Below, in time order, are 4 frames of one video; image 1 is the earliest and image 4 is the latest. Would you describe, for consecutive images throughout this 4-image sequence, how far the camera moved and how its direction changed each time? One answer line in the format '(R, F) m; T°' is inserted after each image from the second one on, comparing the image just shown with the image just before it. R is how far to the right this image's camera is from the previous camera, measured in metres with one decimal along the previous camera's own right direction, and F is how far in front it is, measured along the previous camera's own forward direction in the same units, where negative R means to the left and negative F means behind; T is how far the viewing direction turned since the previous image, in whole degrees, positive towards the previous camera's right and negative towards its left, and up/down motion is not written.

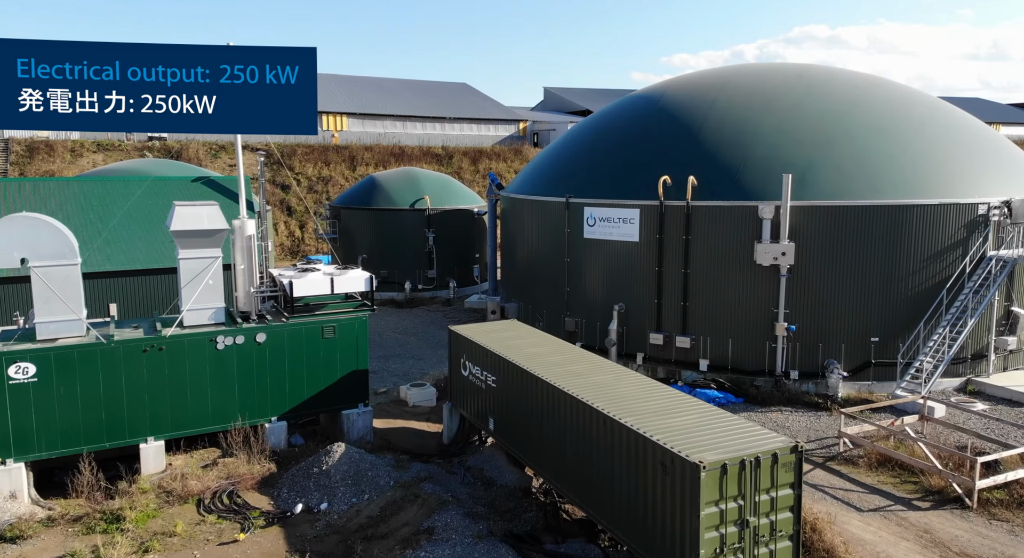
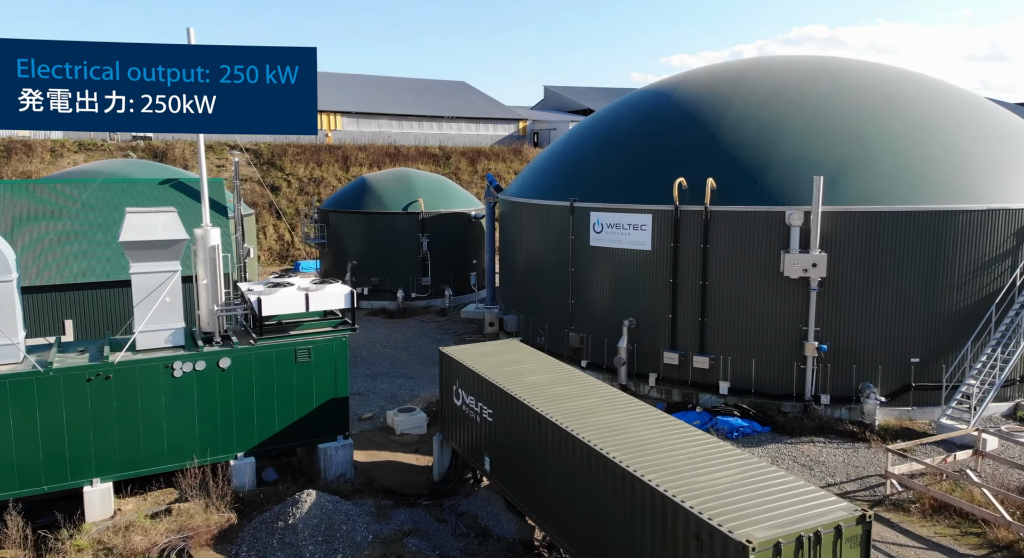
(0.0, +1.8) m; 0°
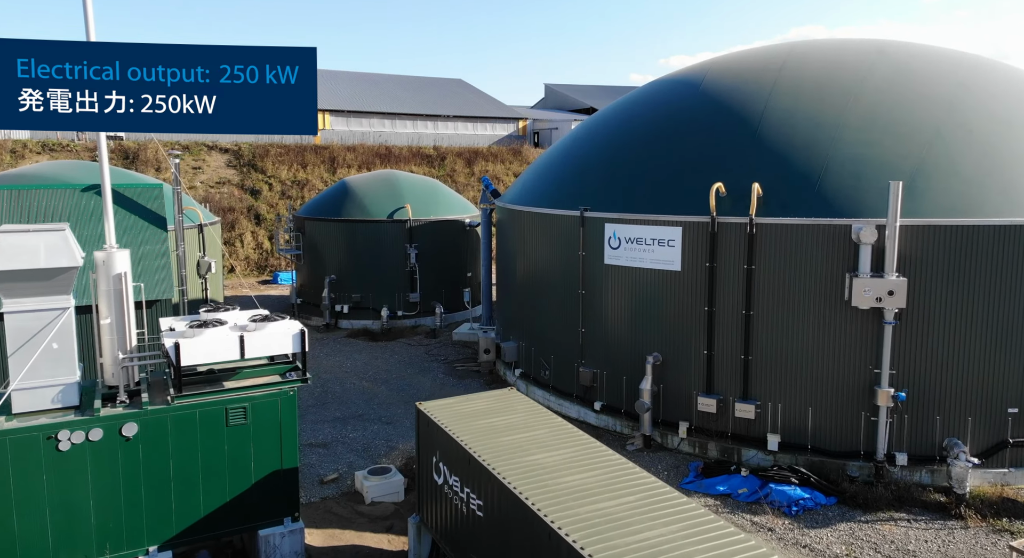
(0.0, +3.1) m; 0°
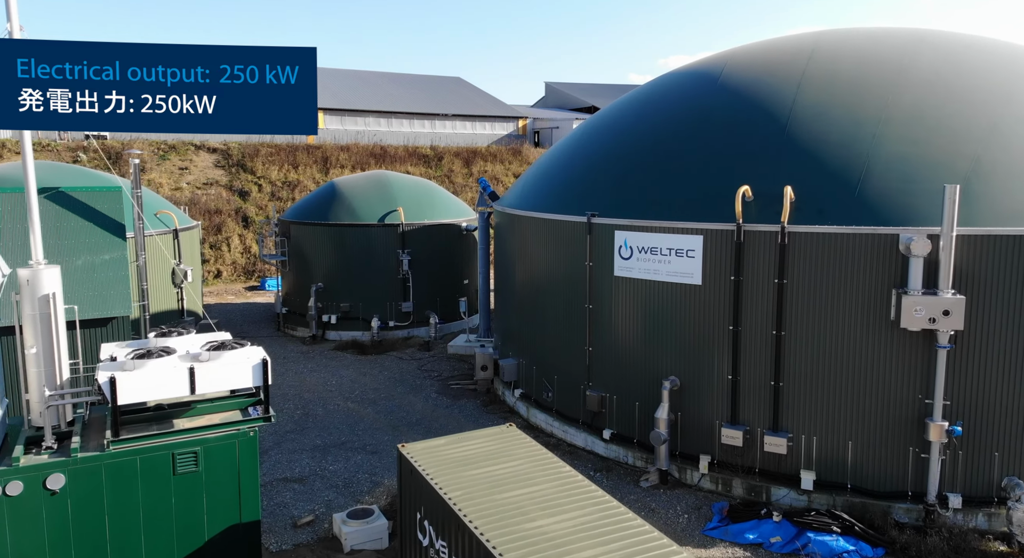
(0.0, +1.5) m; 0°
